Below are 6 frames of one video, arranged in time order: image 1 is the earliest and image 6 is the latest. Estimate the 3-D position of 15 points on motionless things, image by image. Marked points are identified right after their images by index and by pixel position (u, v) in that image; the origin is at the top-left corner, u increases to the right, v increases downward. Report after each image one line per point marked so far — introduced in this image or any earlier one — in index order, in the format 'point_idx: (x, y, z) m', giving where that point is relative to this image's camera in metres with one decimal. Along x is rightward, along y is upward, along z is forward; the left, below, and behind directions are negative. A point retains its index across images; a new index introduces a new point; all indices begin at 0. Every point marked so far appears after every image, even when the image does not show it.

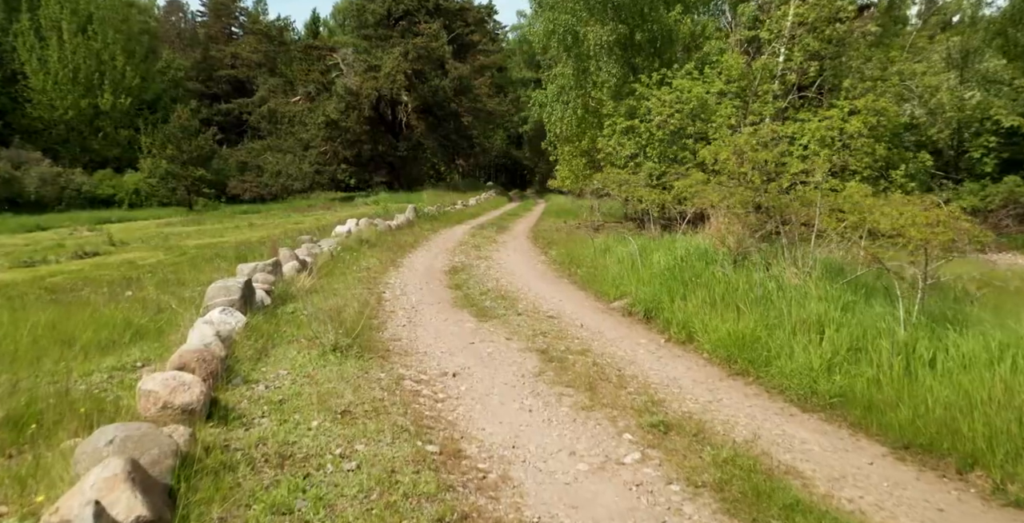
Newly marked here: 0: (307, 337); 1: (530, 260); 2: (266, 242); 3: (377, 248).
0: (-2.2, -0.9, +7.4) m
1: (+0.5, 0.0, +16.5) m
2: (-6.9, +0.5, +19.1) m
3: (-3.4, +0.3, +17.4) m
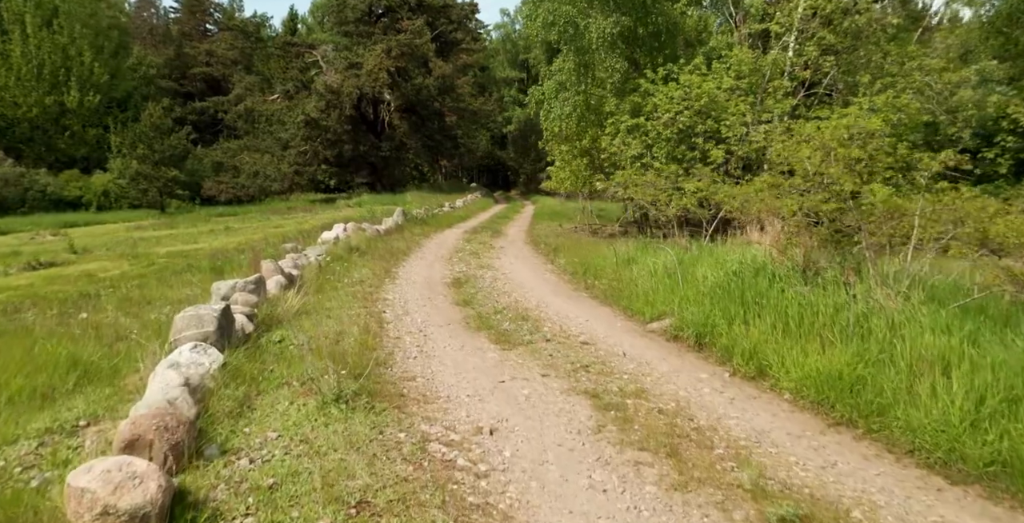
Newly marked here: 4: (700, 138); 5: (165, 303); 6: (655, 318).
0: (-1.9, -1.1, +5.9) m
1: (+0.6, -0.2, +15.1) m
2: (-6.9, +0.3, +17.5) m
3: (-3.3, +0.1, +15.9) m
4: (+5.6, +3.7, +20.0) m
5: (-5.2, -0.6, +10.1) m
6: (+1.9, -0.8, +9.0) m
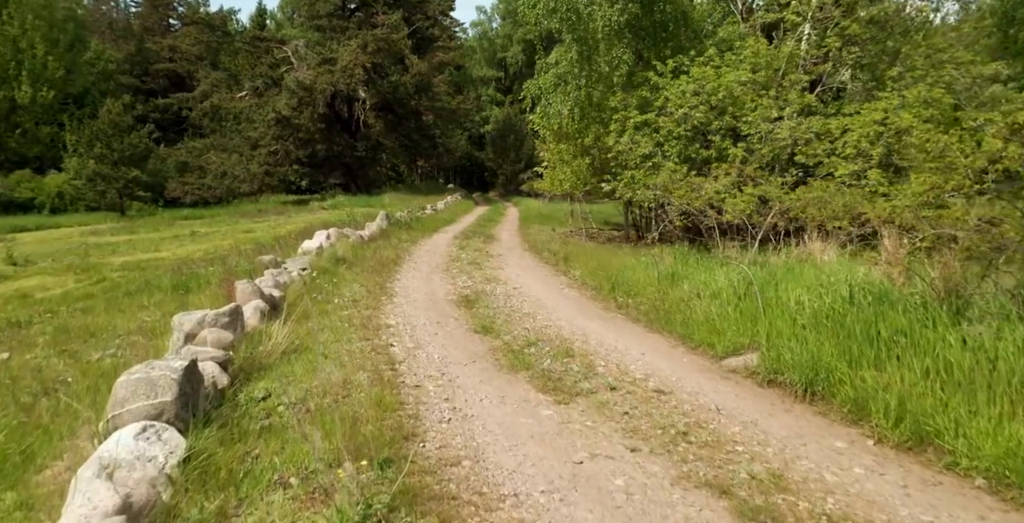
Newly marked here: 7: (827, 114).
0: (-1.3, -1.3, +4.1) m
1: (+0.8, -0.4, +13.4) m
2: (-6.8, 0.0, +15.5) m
3: (-3.1, -0.1, +13.9) m
4: (+5.6, +3.5, +18.4) m
5: (-4.8, -0.9, +8.1) m
6: (+2.4, -1.0, +7.3) m
7: (+8.5, +4.1, +18.2) m
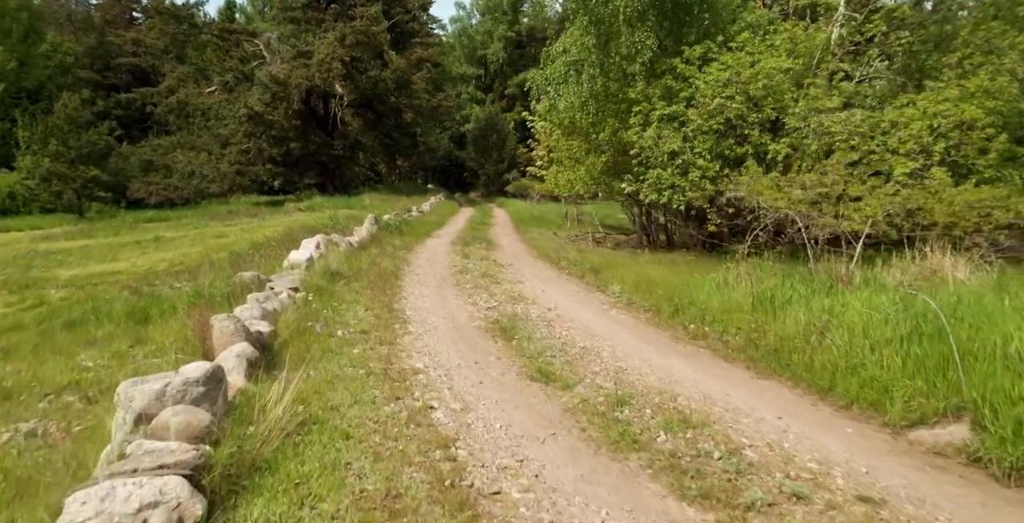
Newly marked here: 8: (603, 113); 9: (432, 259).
0: (-0.4, -1.6, +1.9) m
1: (+1.3, -0.7, +11.2) m
2: (-6.4, -0.3, +13.0) m
3: (-2.6, -0.4, +11.6) m
4: (+5.9, +3.2, +16.5) m
5: (-4.1, -1.2, +5.8) m
6: (+3.1, -1.2, +5.2) m
7: (+8.8, +3.8, +16.3) m
8: (+2.6, +4.3, +19.5) m
9: (-2.0, +0.1, +17.1) m
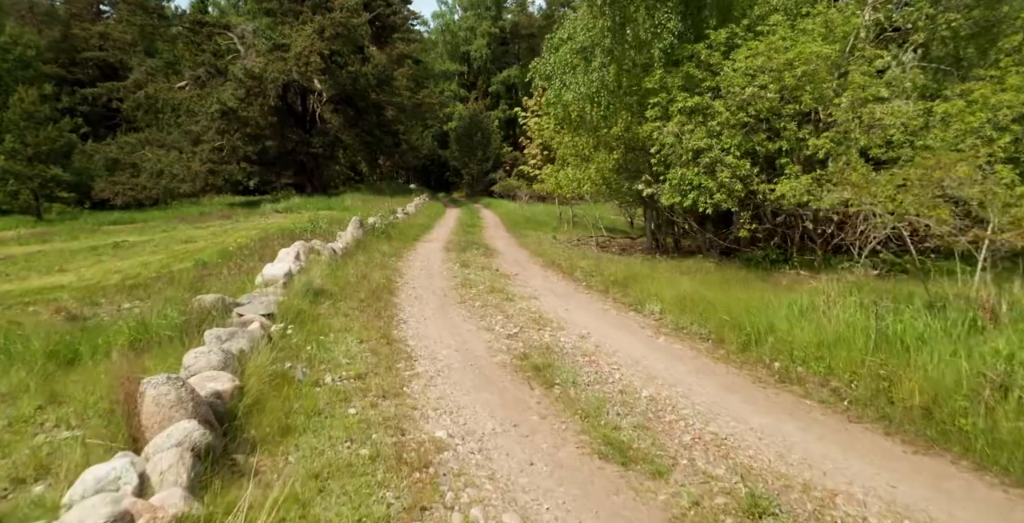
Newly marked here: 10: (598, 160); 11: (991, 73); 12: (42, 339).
0: (+0.2, -1.8, -0.1) m
1: (+1.6, -0.9, +9.3) m
2: (-6.1, -0.5, +10.9) m
3: (-2.3, -0.6, +9.6) m
4: (+6.0, +3.0, +14.7) m
5: (-3.6, -1.4, +3.7) m
6: (+3.6, -1.5, +3.3) m
7: (+9.0, +3.6, +14.6) m
8: (+2.7, +4.1, +17.6) m
9: (-1.9, -0.2, +15.1) m
10: (+2.3, +2.7, +18.1) m
11: (+10.2, +3.9, +14.0) m
12: (-5.1, -0.9, +7.4) m
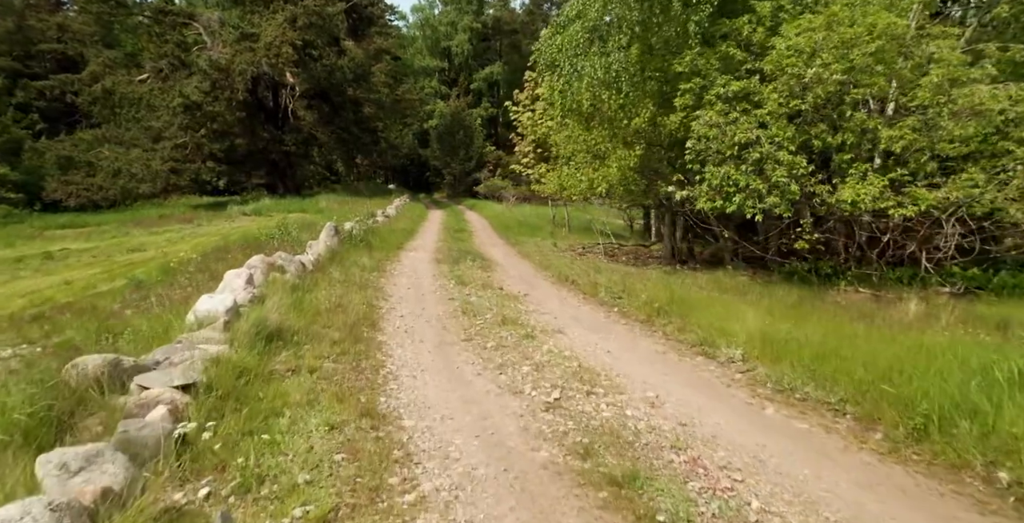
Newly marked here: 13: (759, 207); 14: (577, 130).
0: (+0.9, -2.1, -2.9) m
1: (+2.0, -1.2, +6.6) m
2: (-5.8, -0.9, +7.9) m
3: (-2.0, -1.0, +6.7) m
4: (+6.2, +2.7, +12.1) m
5: (-3.1, -1.8, +0.8) m
6: (+4.2, -1.8, +0.7) m
7: (+9.1, +3.3, +12.2) m
8: (+2.8, +3.7, +14.9) m
9: (-1.7, -0.5, +12.2) m
10: (+2.3, +2.4, +15.4) m
11: (+10.4, +3.6, +11.6) m
12: (-4.7, -1.2, +4.4) m
13: (+4.7, +1.0, +12.8) m
14: (+1.6, +3.3, +16.7) m
